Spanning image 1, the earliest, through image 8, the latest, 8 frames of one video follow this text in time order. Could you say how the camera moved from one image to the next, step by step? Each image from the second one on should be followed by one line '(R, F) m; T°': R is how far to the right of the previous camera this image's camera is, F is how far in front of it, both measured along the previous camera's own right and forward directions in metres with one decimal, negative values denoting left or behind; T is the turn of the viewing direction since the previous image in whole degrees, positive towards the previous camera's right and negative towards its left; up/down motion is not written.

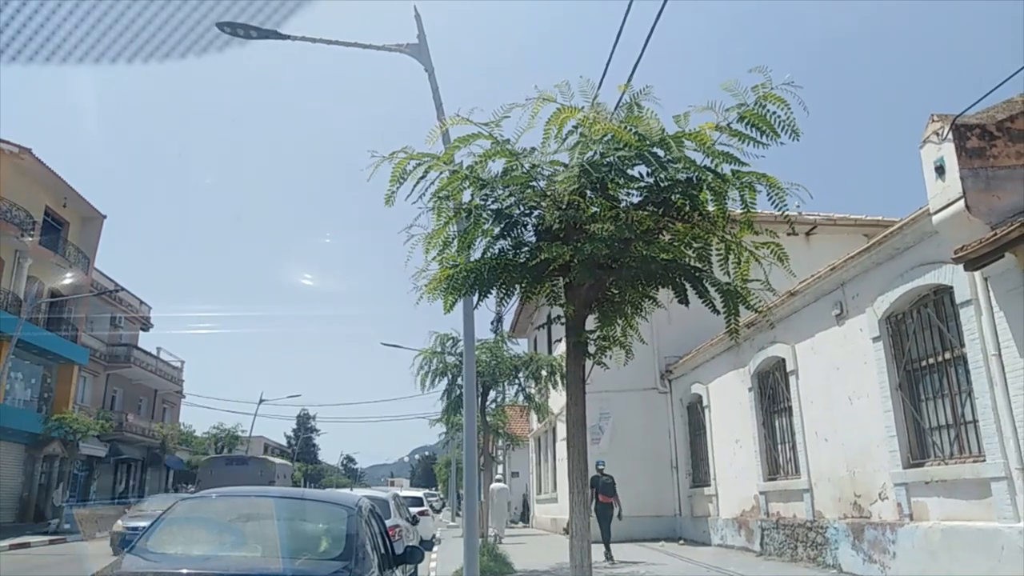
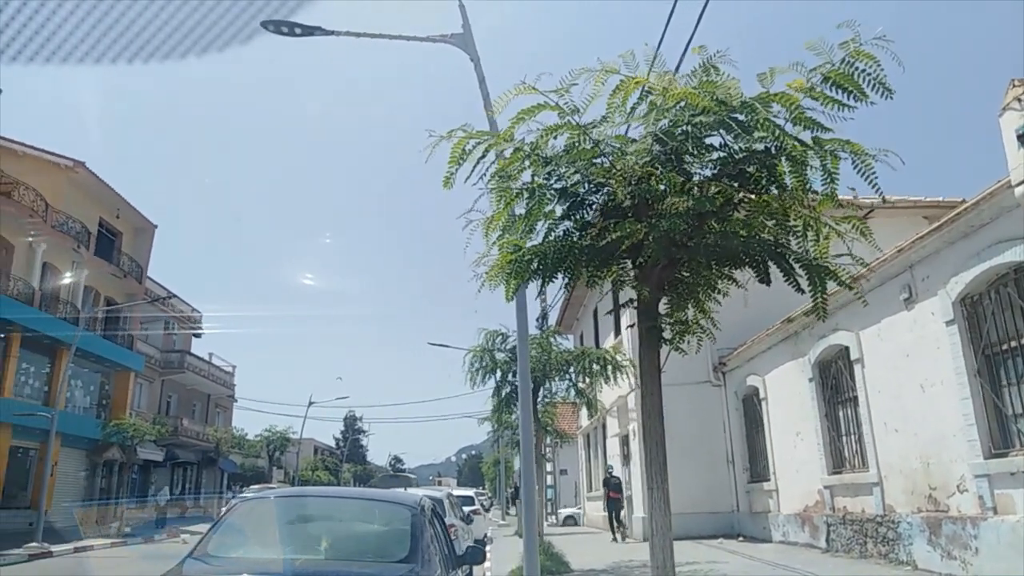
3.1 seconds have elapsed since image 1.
(-0.1, +0.2) m; -3°
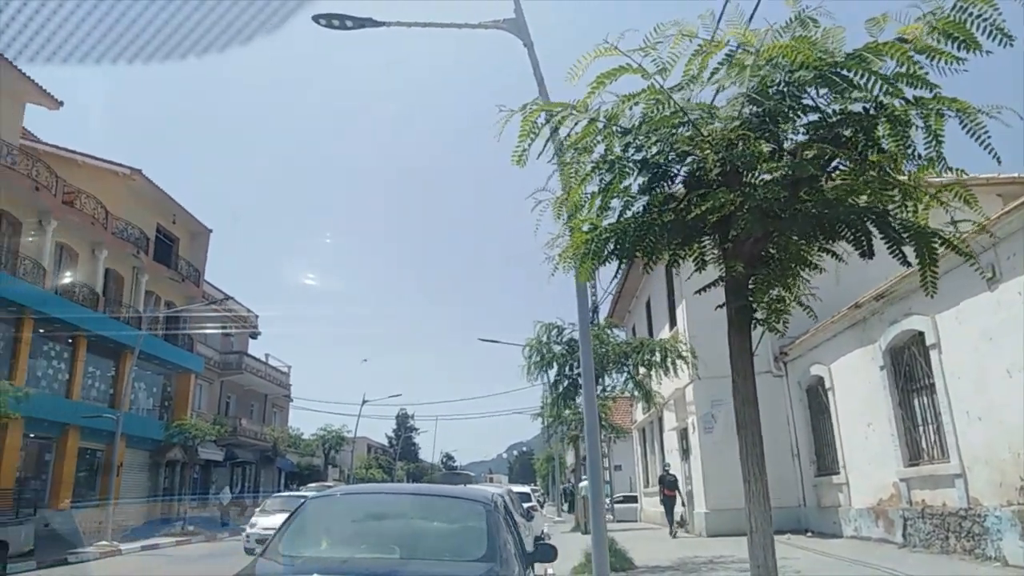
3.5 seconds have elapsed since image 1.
(-0.2, +0.2) m; -4°
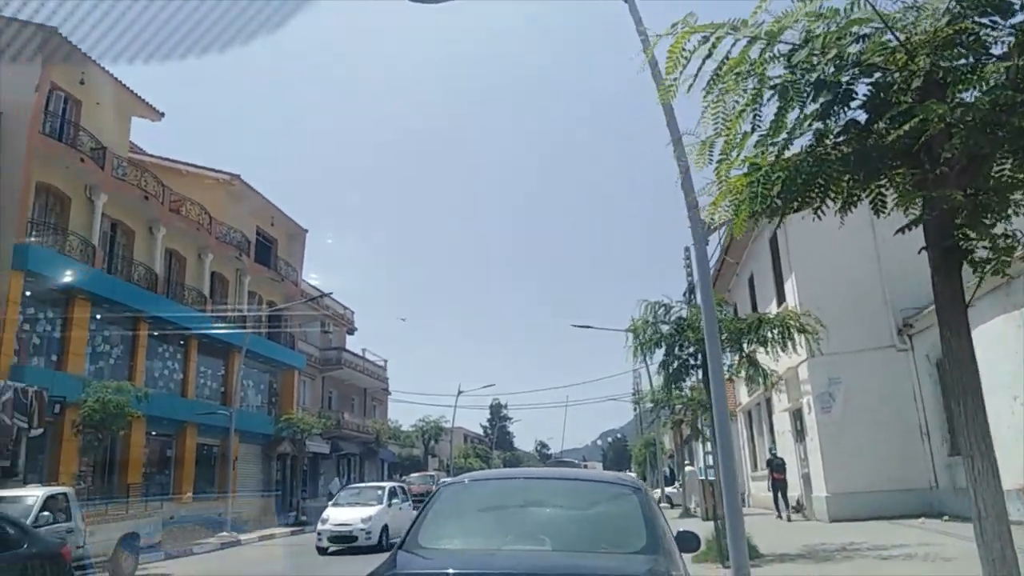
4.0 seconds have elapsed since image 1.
(-0.3, +0.4) m; -7°
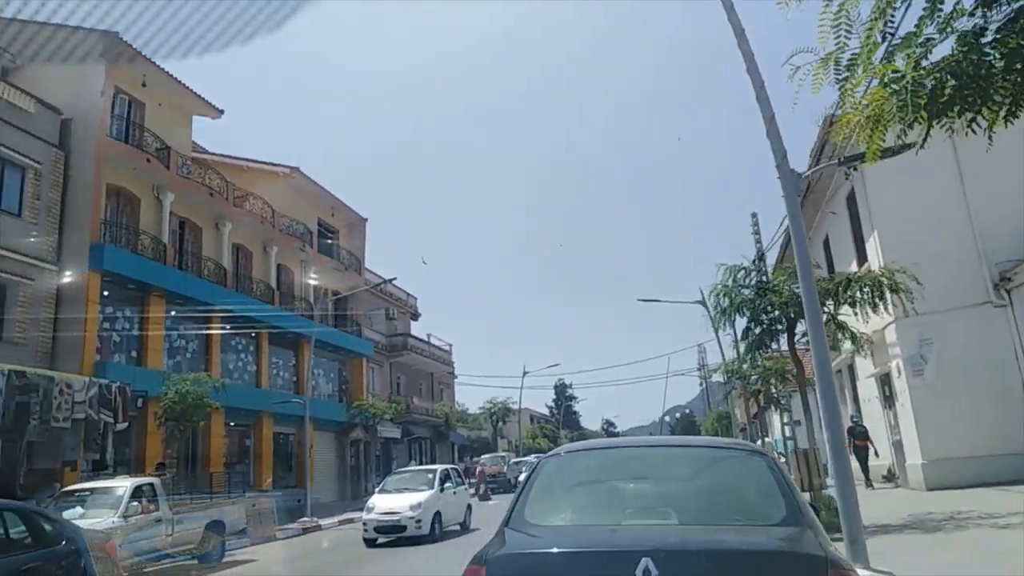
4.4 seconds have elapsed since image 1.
(-0.2, +0.3) m; -5°
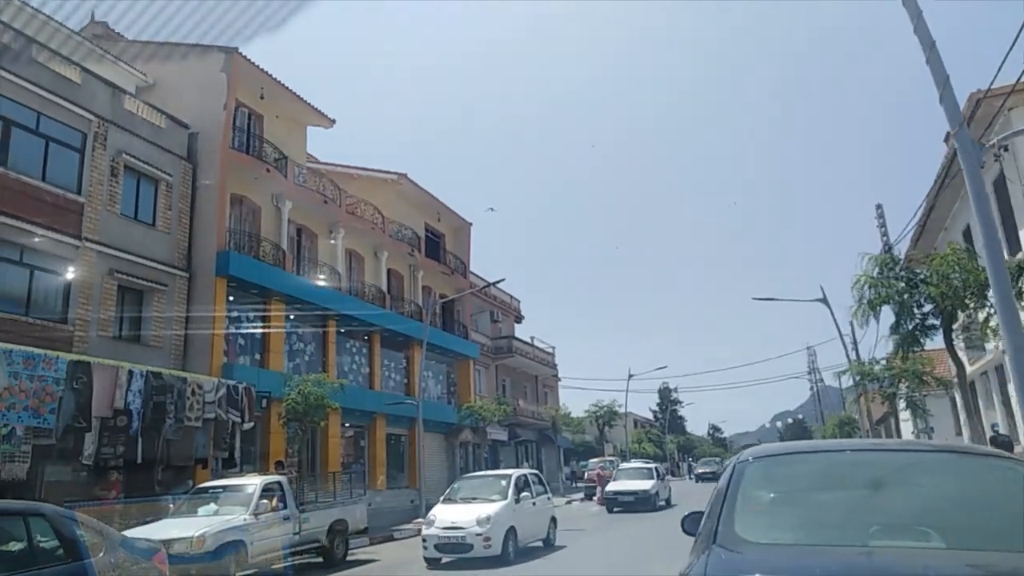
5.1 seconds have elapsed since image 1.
(-0.4, +0.3) m; -8°
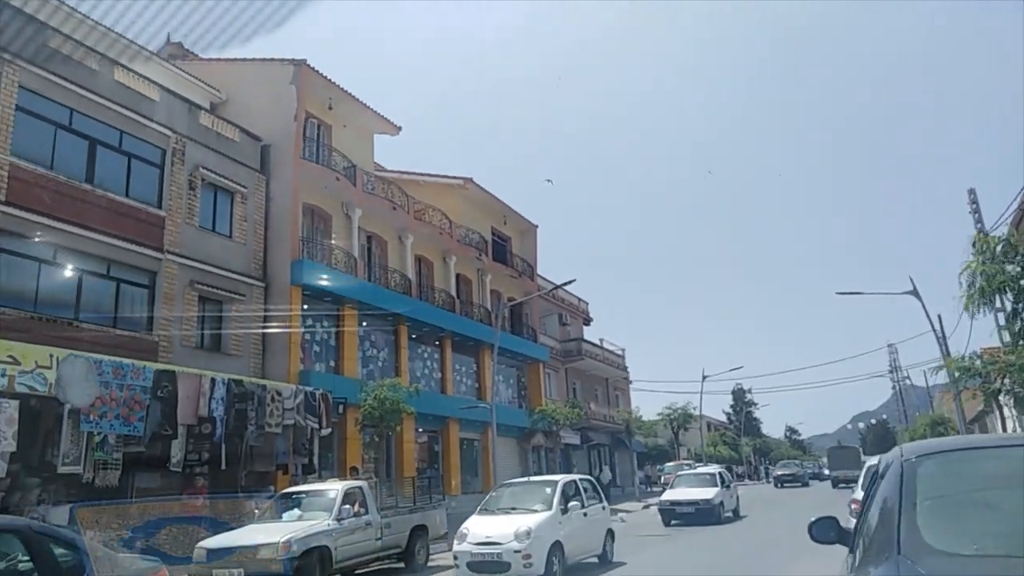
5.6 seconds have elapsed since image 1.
(-0.2, +0.3) m; -5°
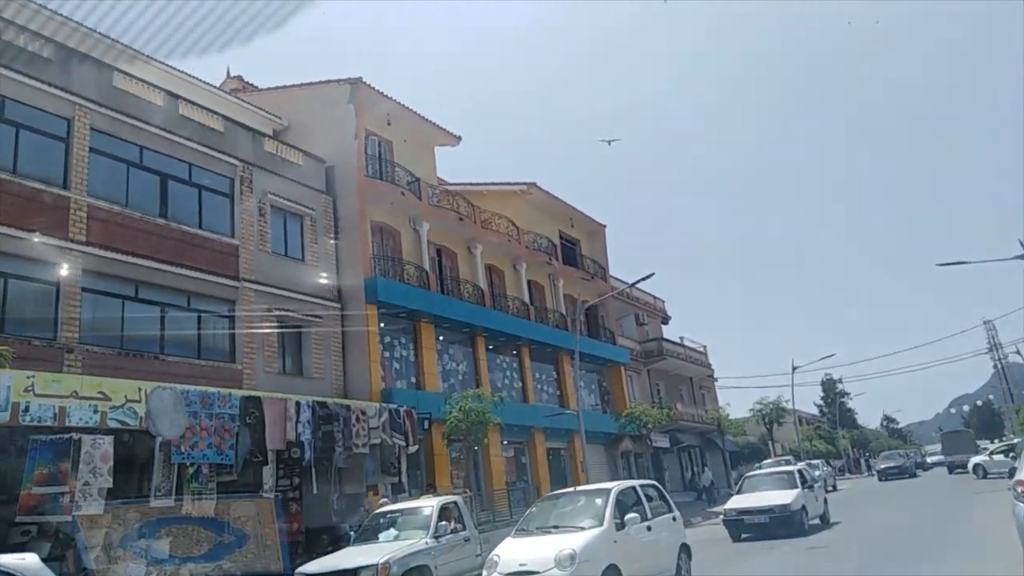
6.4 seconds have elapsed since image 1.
(-0.3, +0.6) m; -5°
